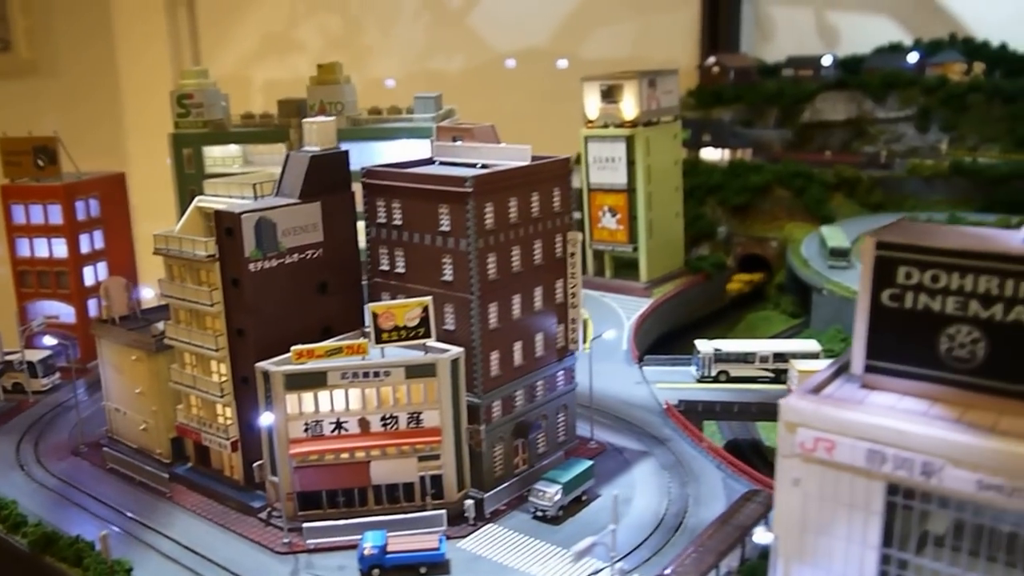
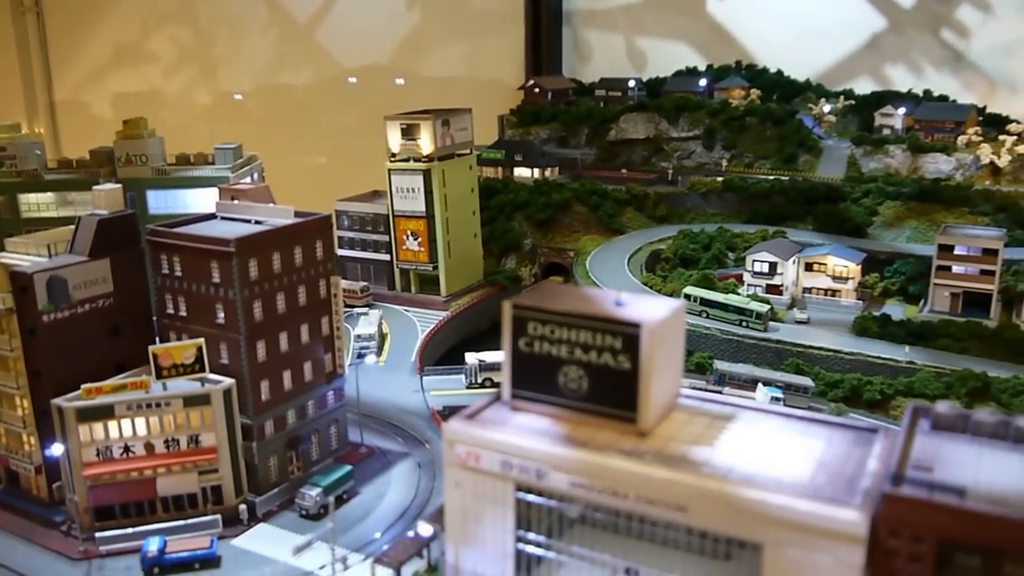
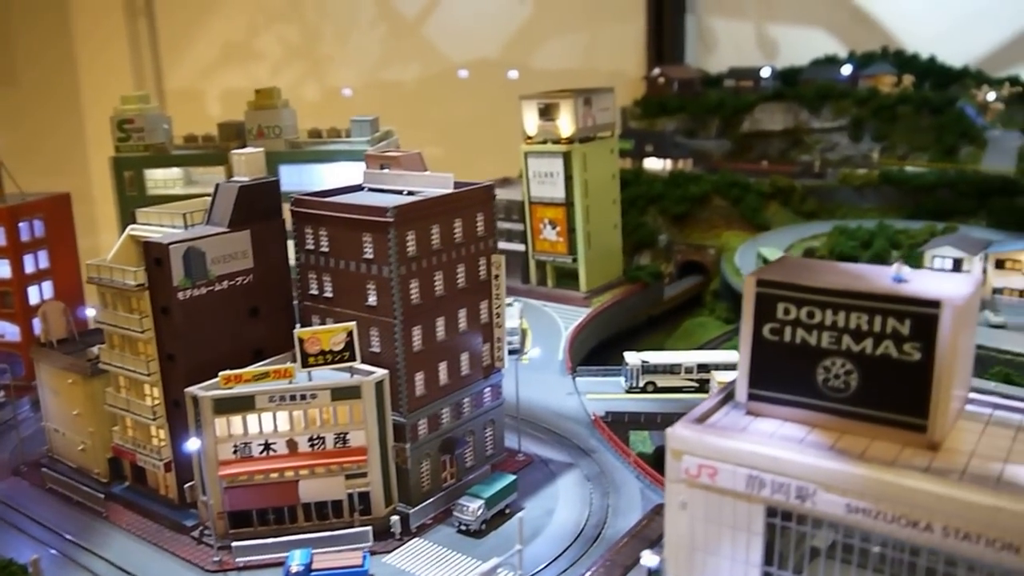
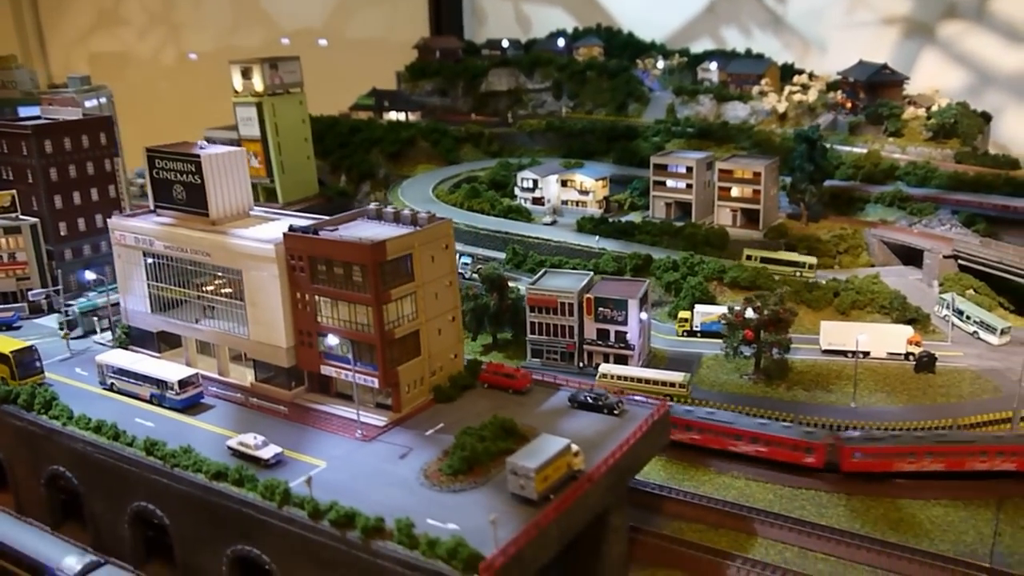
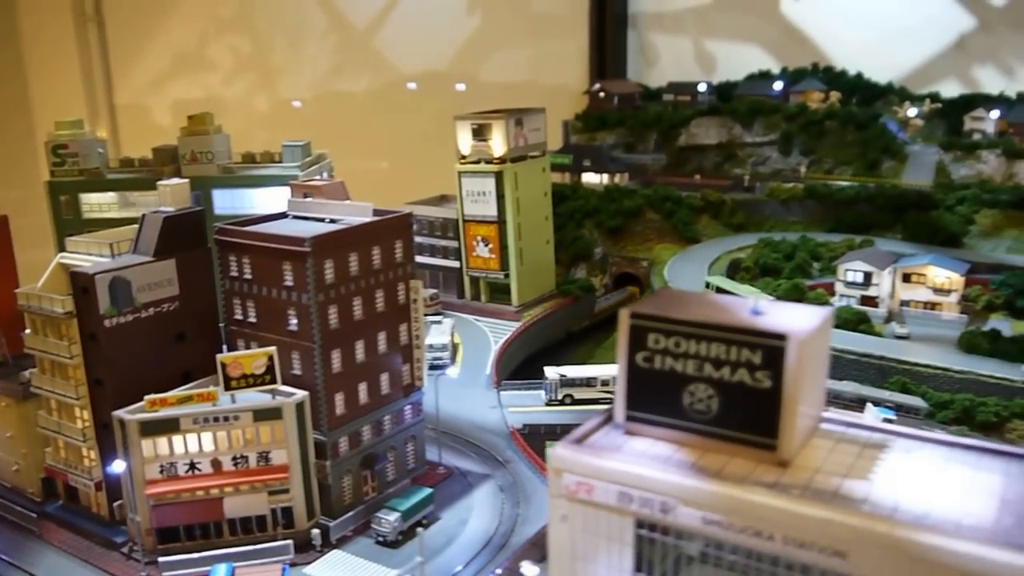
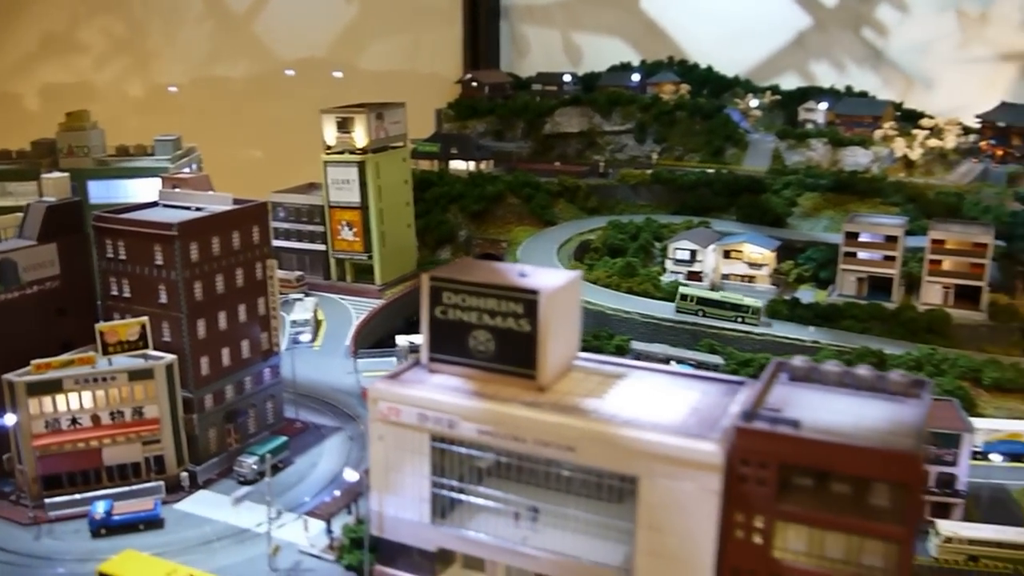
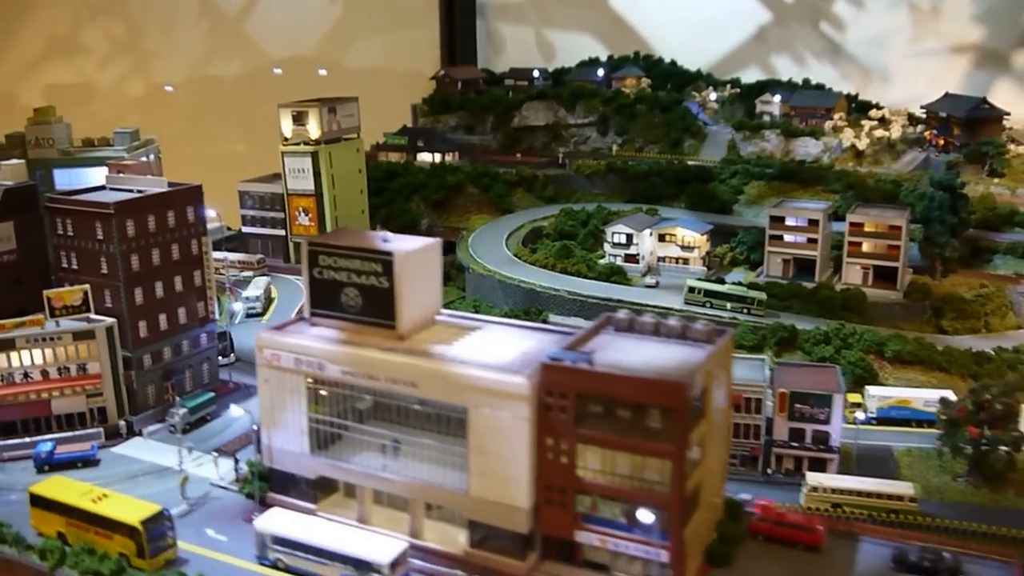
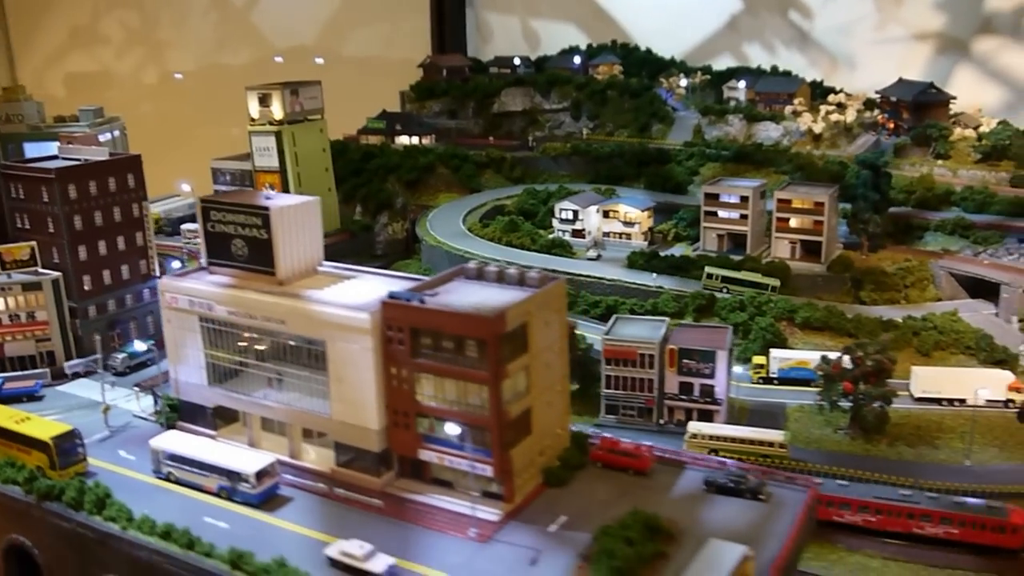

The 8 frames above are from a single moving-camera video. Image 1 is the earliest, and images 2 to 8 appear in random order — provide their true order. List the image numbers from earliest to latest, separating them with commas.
3, 5, 2, 6, 7, 8, 4
